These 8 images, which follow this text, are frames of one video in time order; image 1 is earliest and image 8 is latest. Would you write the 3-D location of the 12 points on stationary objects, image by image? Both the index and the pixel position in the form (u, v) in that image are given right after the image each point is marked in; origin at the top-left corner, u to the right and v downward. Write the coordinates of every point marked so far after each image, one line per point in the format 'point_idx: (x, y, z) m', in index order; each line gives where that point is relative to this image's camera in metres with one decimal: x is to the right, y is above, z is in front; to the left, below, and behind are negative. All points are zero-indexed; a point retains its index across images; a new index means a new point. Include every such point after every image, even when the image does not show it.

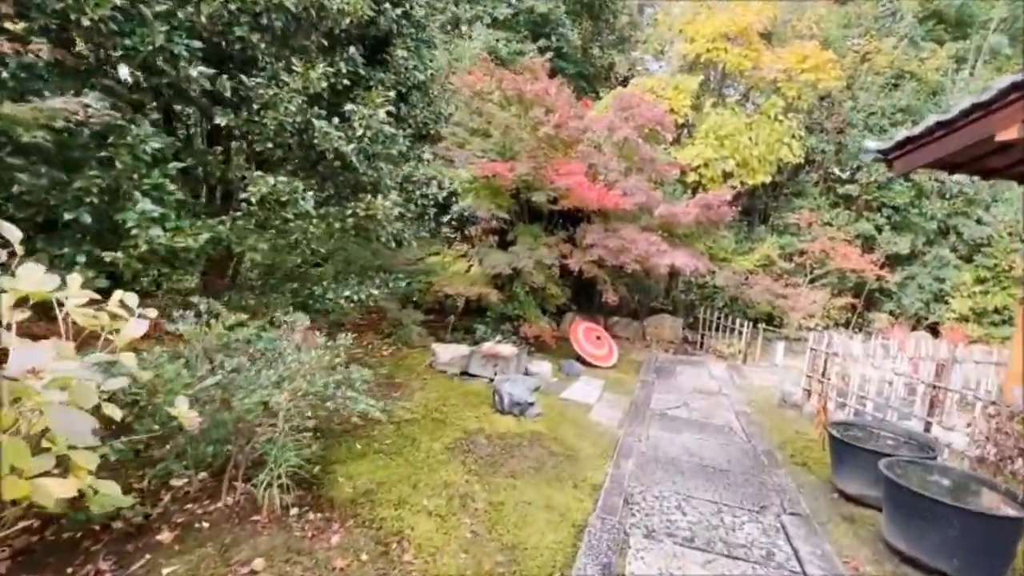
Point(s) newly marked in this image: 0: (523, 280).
0: (+0.2, +0.1, +8.3) m
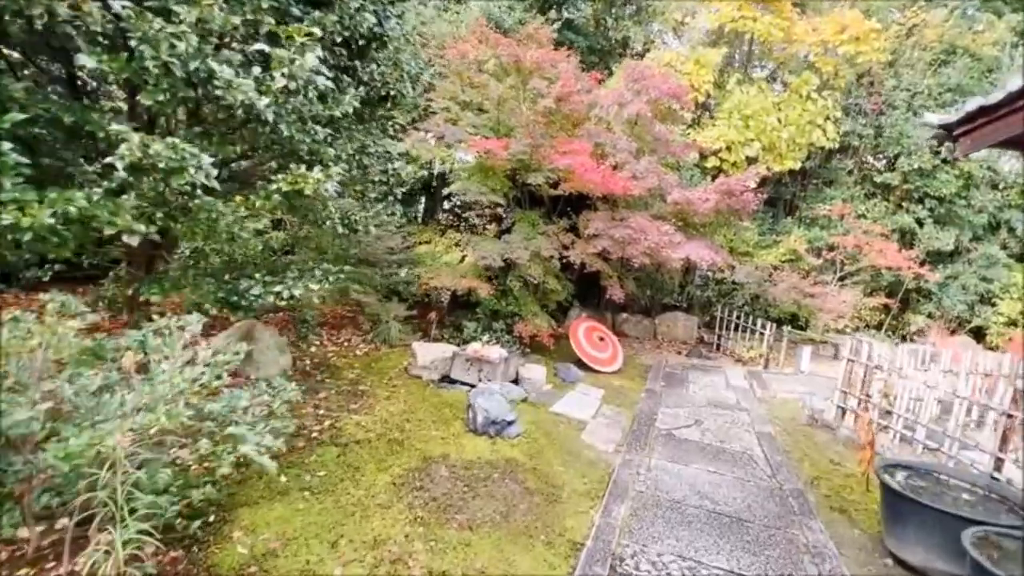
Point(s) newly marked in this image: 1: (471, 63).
0: (+0.1, +0.2, +7.4) m
1: (-0.6, +3.5, +7.3) m
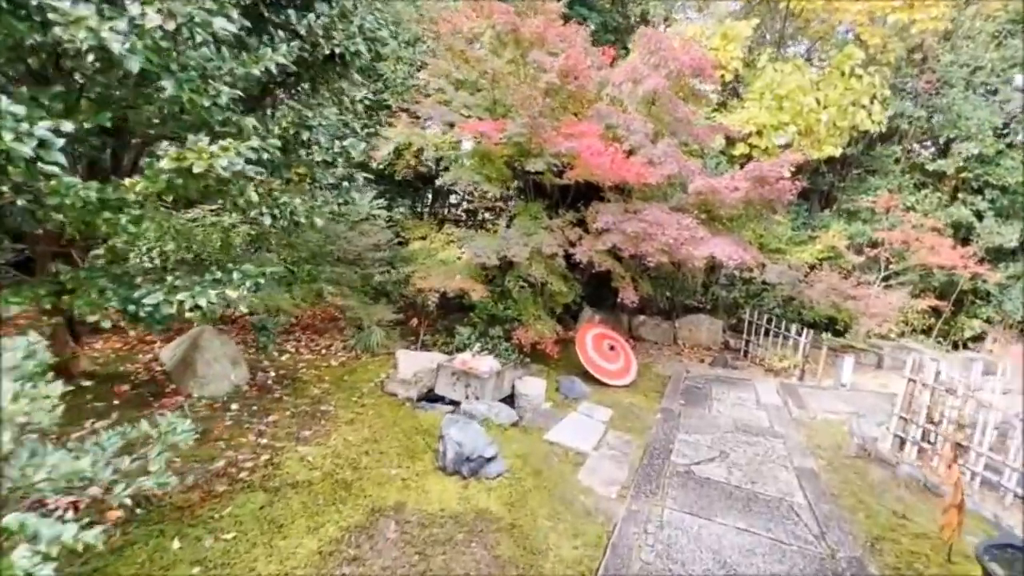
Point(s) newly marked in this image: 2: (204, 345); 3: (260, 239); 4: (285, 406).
0: (+0.1, +0.2, +6.6) m
1: (-0.6, +3.5, +6.5) m
2: (-2.9, -0.6, +4.4) m
3: (-2.6, +0.5, +4.9) m
4: (-2.1, -1.1, +4.4) m
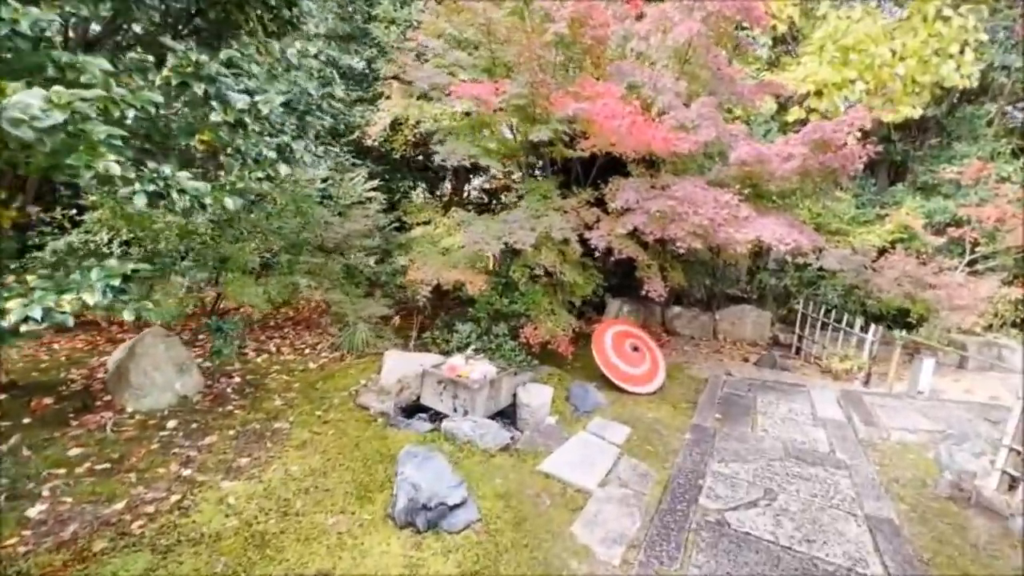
0: (+0.1, +0.3, +5.7) m
1: (-0.6, +3.6, +5.6) m
2: (-3.0, -0.5, +3.8) m
3: (-2.7, +0.5, +4.2) m
4: (-2.2, -1.1, +3.8) m
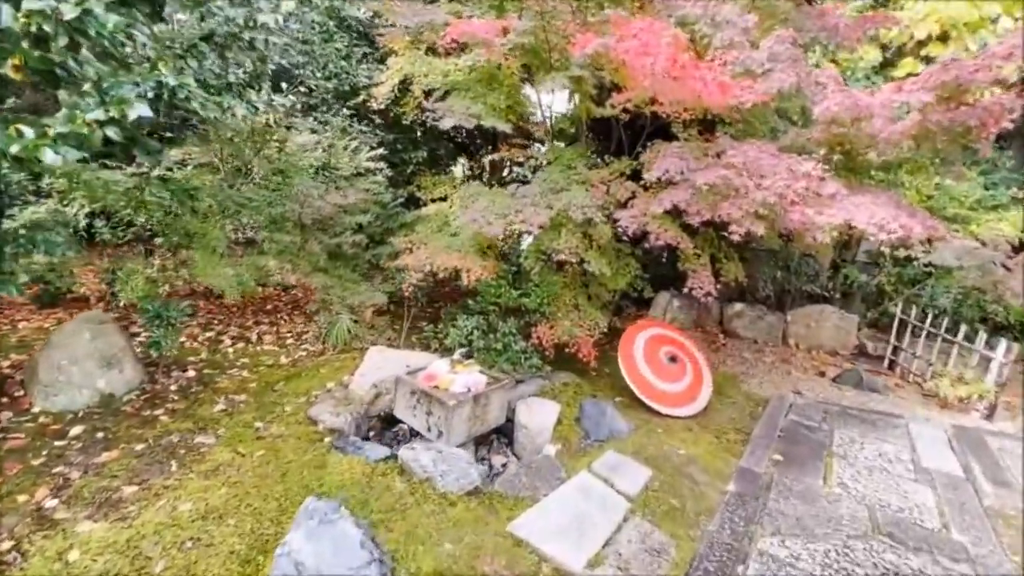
0: (+0.3, +0.4, +4.7) m
1: (-0.4, +3.7, +4.5) m
2: (-3.1, -0.4, +3.3) m
3: (-2.8, +0.7, +3.6) m
4: (-2.4, -0.9, +3.2) m
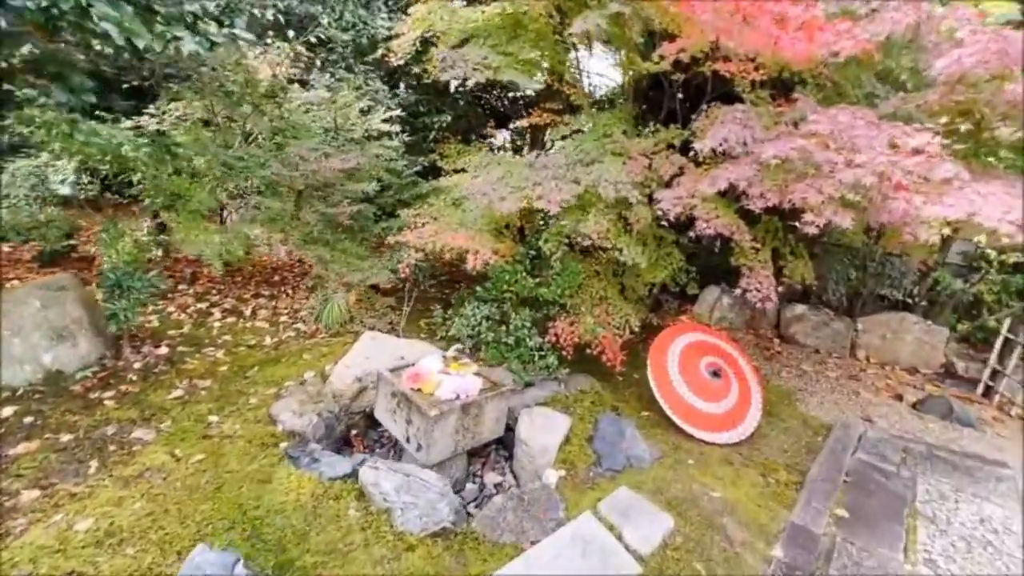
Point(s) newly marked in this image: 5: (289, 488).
0: (+0.4, +0.5, +4.0) m
1: (-0.1, +3.8, +3.7) m
2: (-3.2, -0.1, +2.9) m
3: (-2.7, +0.9, +3.1) m
4: (-2.4, -0.8, +2.8) m
5: (-1.2, -1.0, +2.4) m
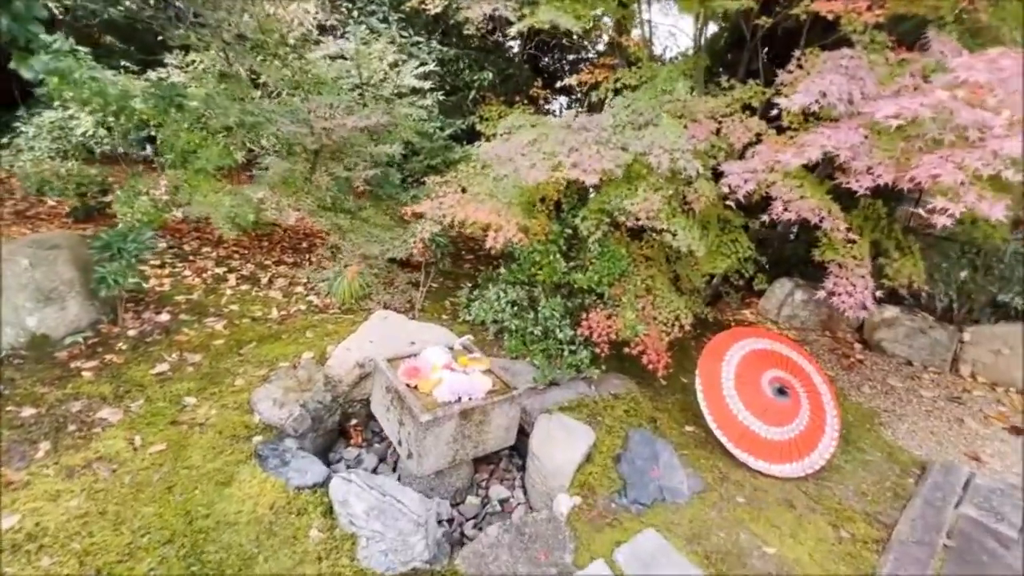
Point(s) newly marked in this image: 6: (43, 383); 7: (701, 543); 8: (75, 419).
0: (+0.6, +0.6, +3.4) m
1: (+0.3, +3.9, +2.9) m
2: (-3.1, +0.1, +2.8) m
3: (-2.5, +1.2, +2.9) m
4: (-2.4, -0.5, +2.5) m
5: (-1.2, -0.9, +2.1) m
6: (-2.5, -0.5, +2.5) m
7: (+1.0, -1.2, +2.4) m
8: (-2.2, -0.7, +2.3) m
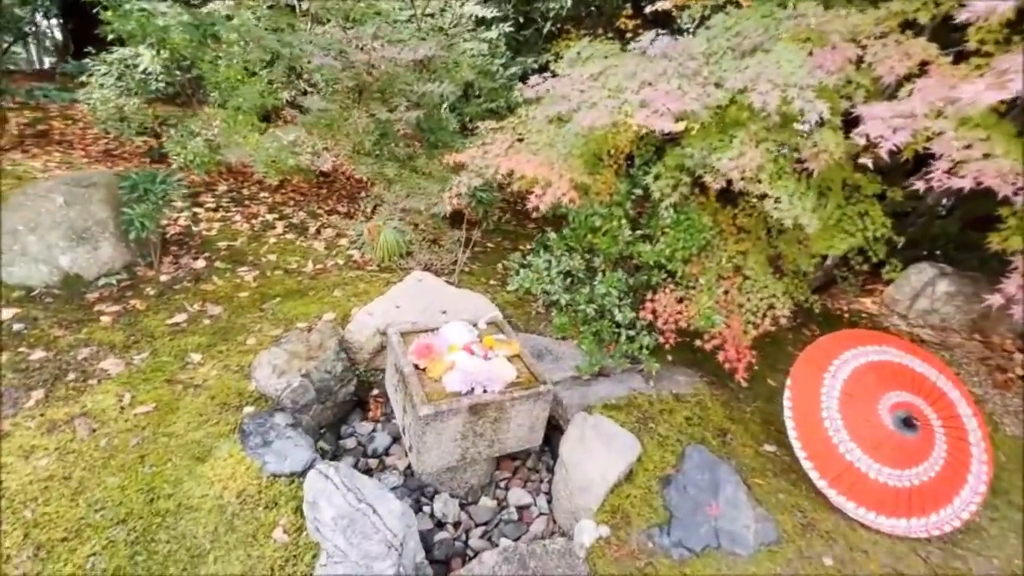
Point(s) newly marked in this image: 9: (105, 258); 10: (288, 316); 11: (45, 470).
0: (+1.0, +0.7, +2.6) m
1: (+0.8, +4.0, +2.0) m
2: (-2.8, +0.5, +2.7) m
3: (-2.2, +1.5, +2.6) m
4: (-2.3, -0.2, +2.5) m
5: (-1.2, -0.7, +1.9) m
6: (-2.4, -0.2, +2.5) m
7: (+1.0, -1.2, +1.8) m
8: (-2.1, -0.4, +2.2) m
9: (-2.5, +0.2, +2.9) m
10: (-1.4, -0.2, +2.9) m
11: (-1.8, -0.7, +1.8) m
